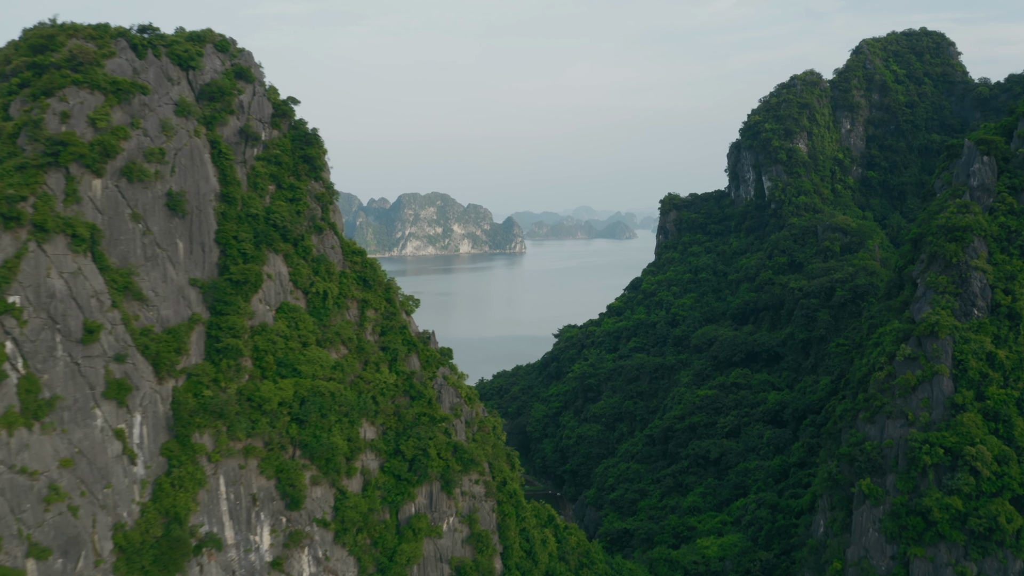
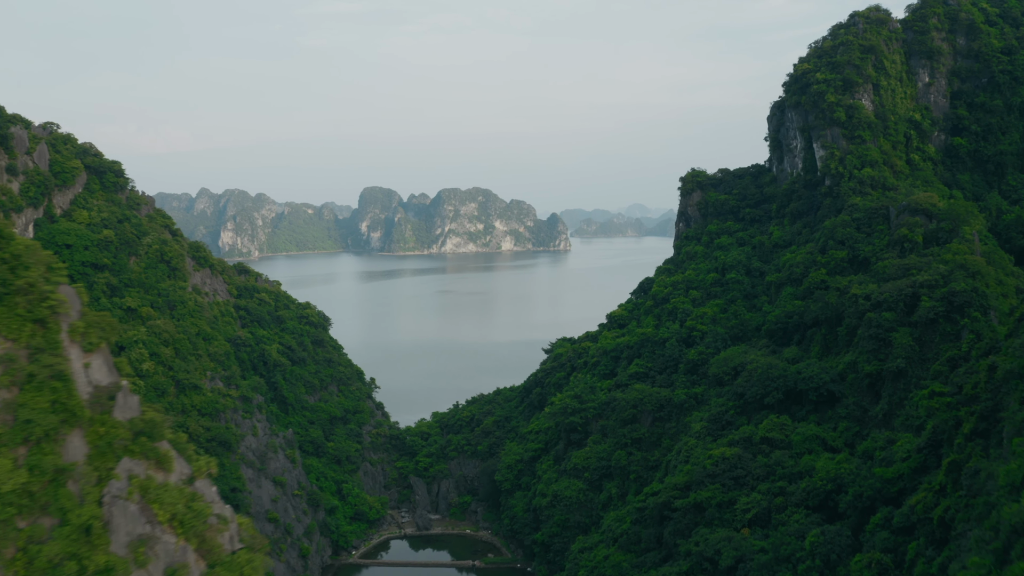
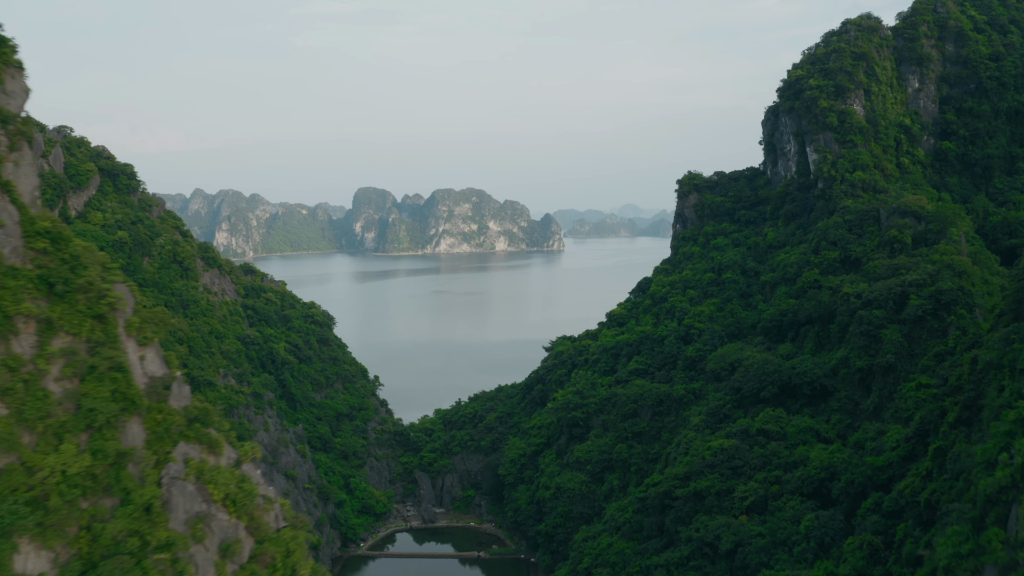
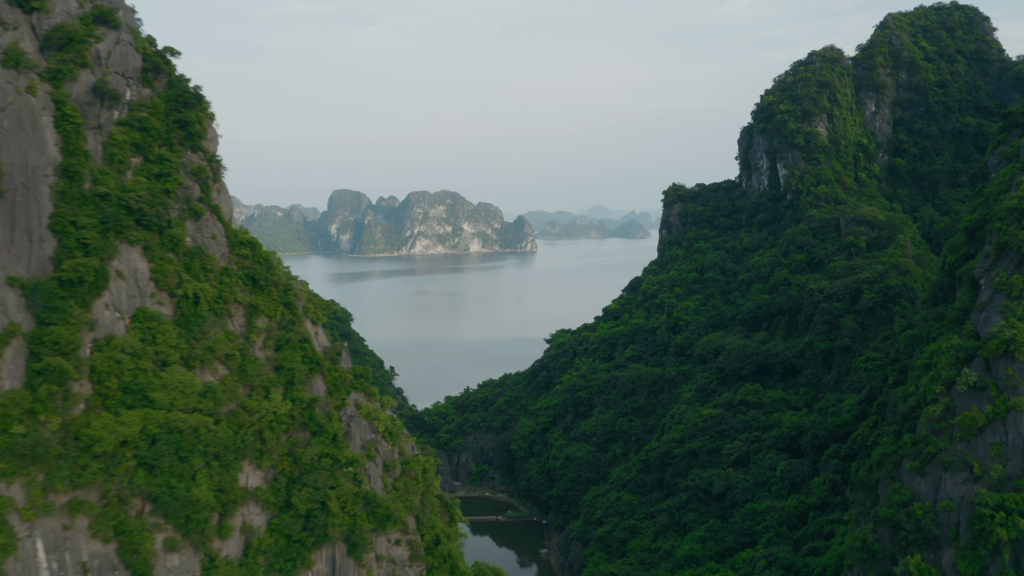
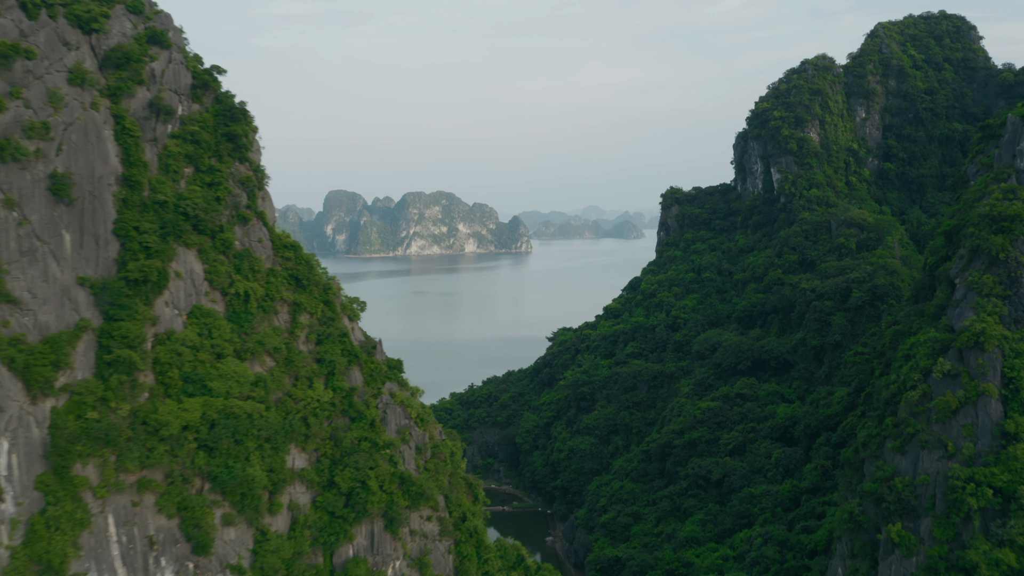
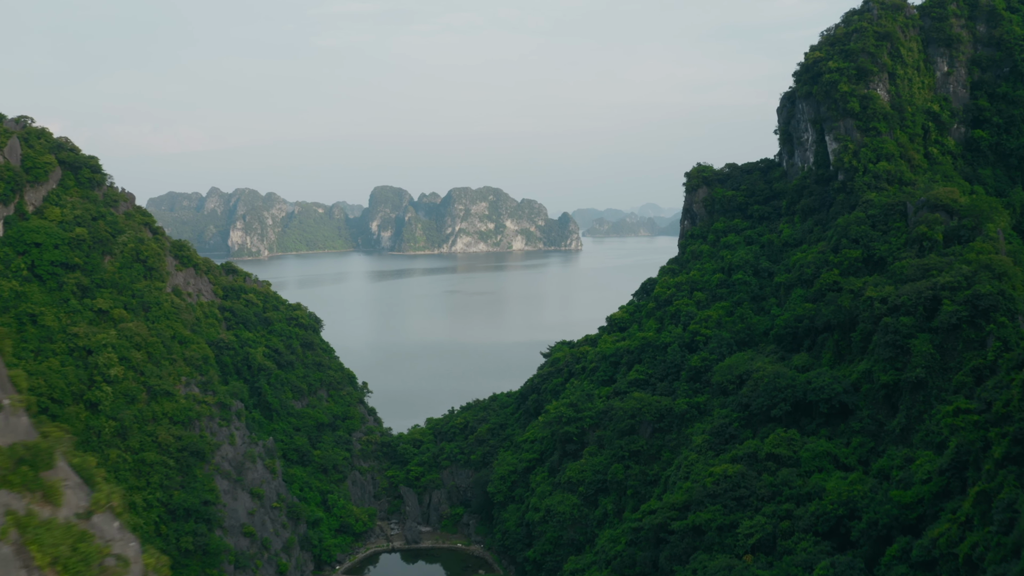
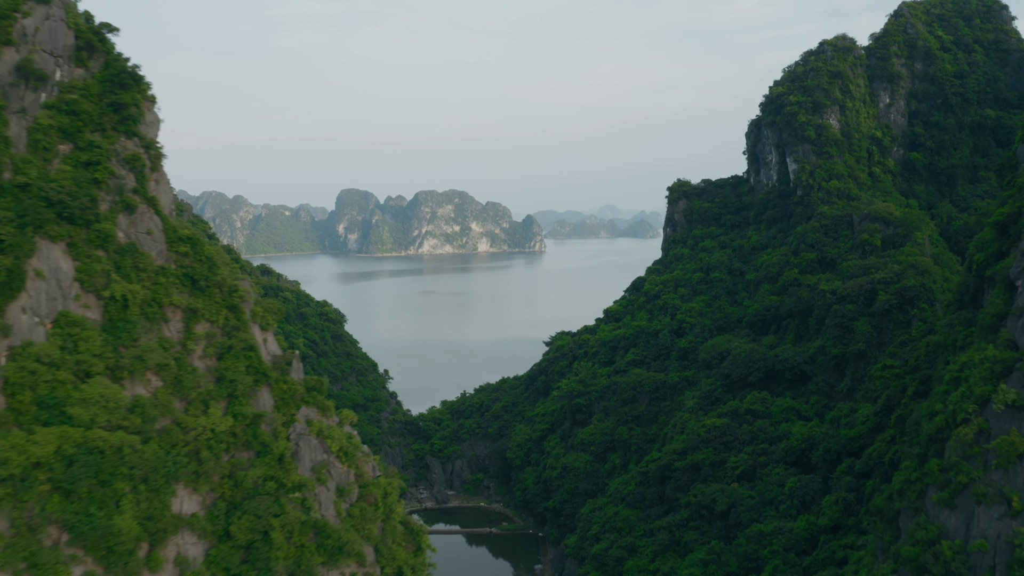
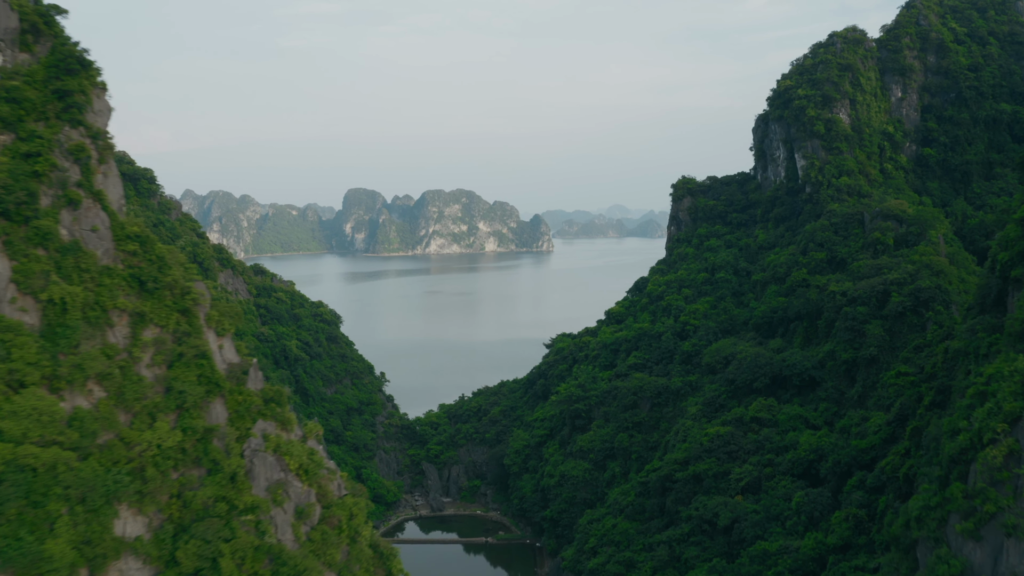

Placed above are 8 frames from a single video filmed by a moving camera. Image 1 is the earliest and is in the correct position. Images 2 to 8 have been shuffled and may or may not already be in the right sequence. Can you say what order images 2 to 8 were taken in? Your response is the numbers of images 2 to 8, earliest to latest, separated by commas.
5, 4, 7, 8, 3, 2, 6
